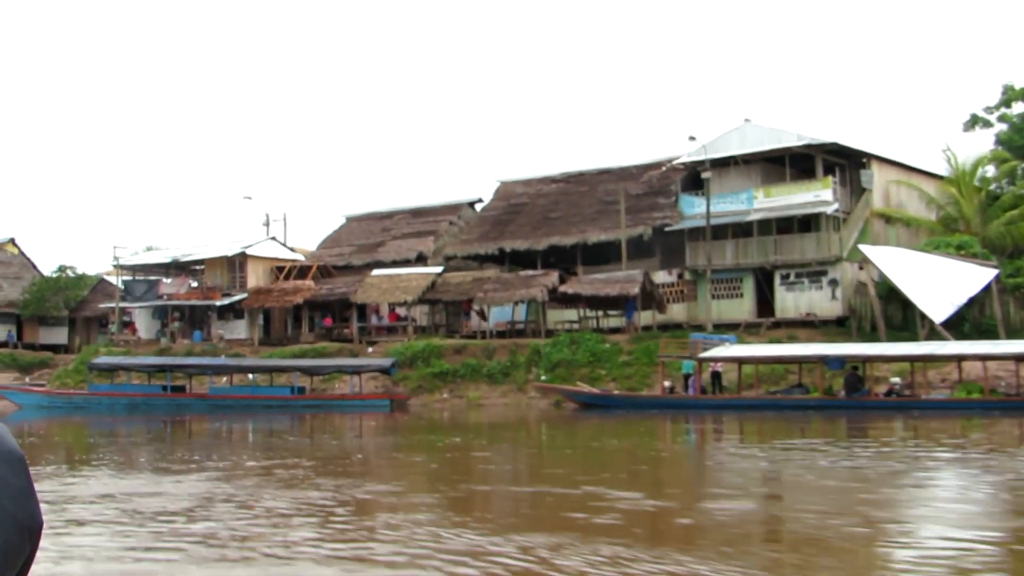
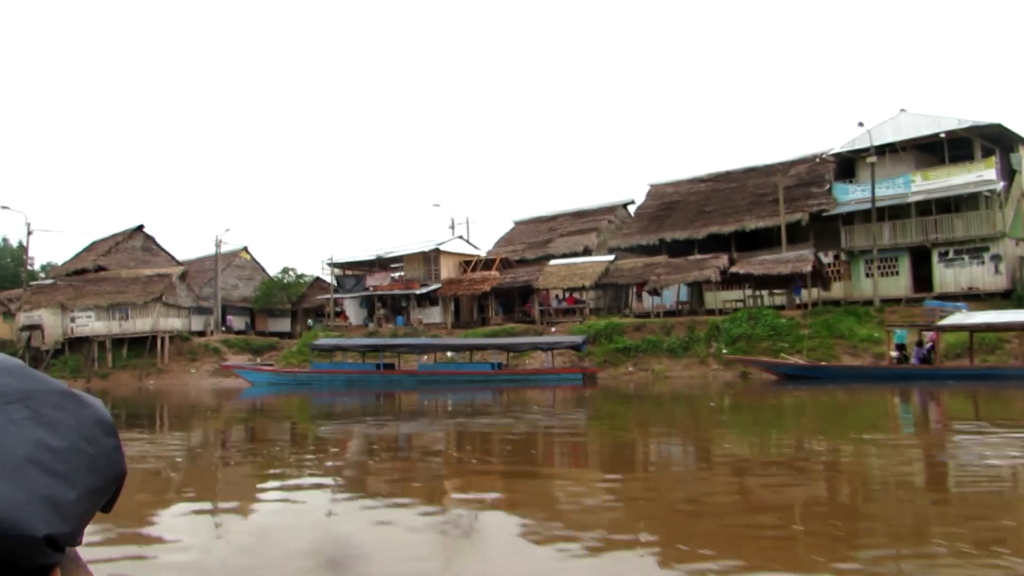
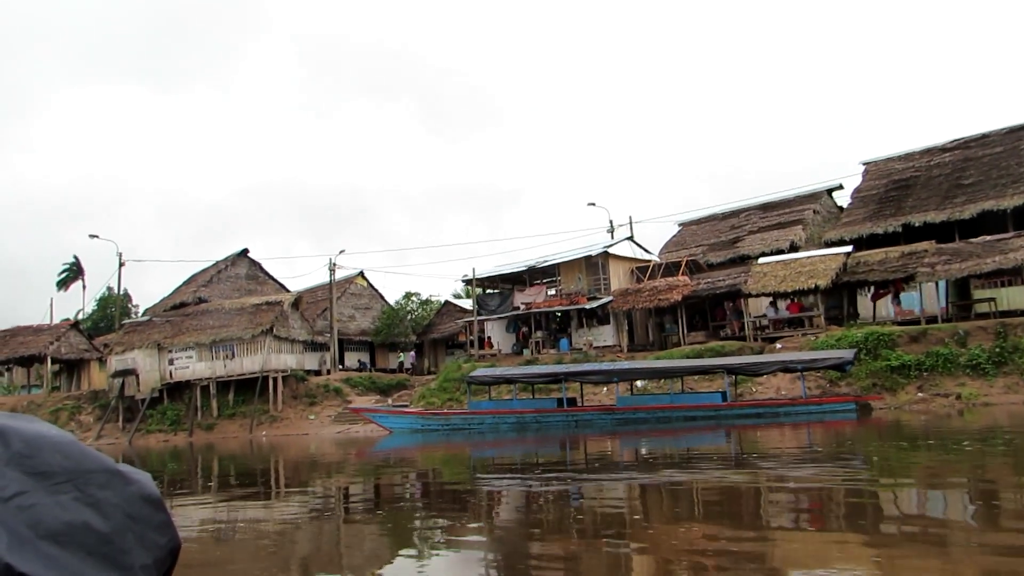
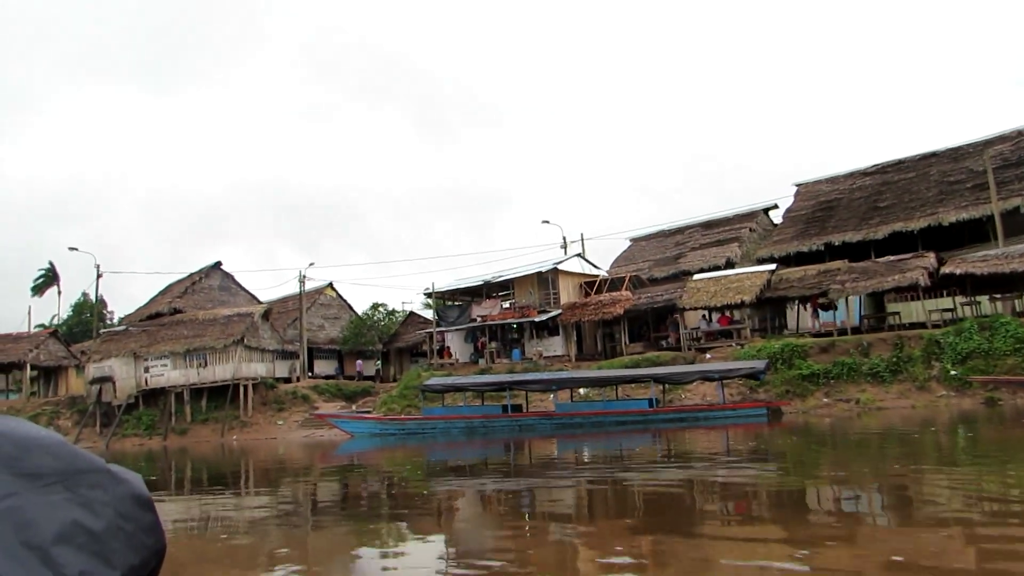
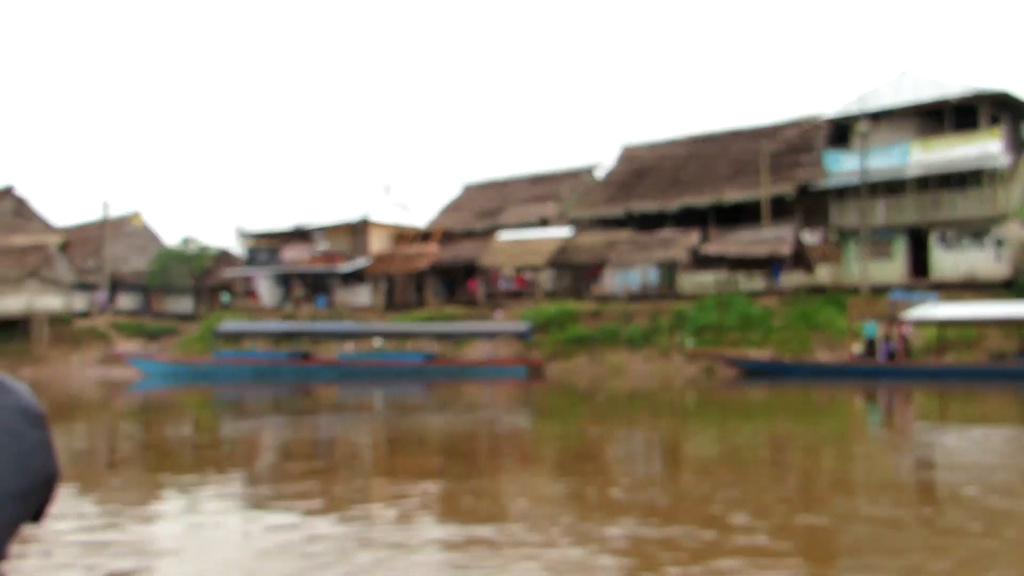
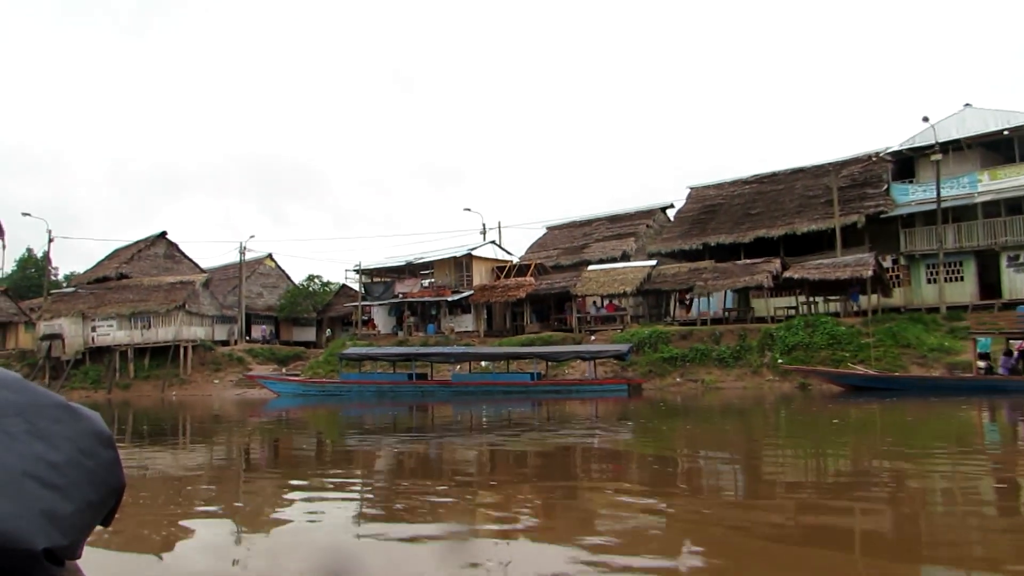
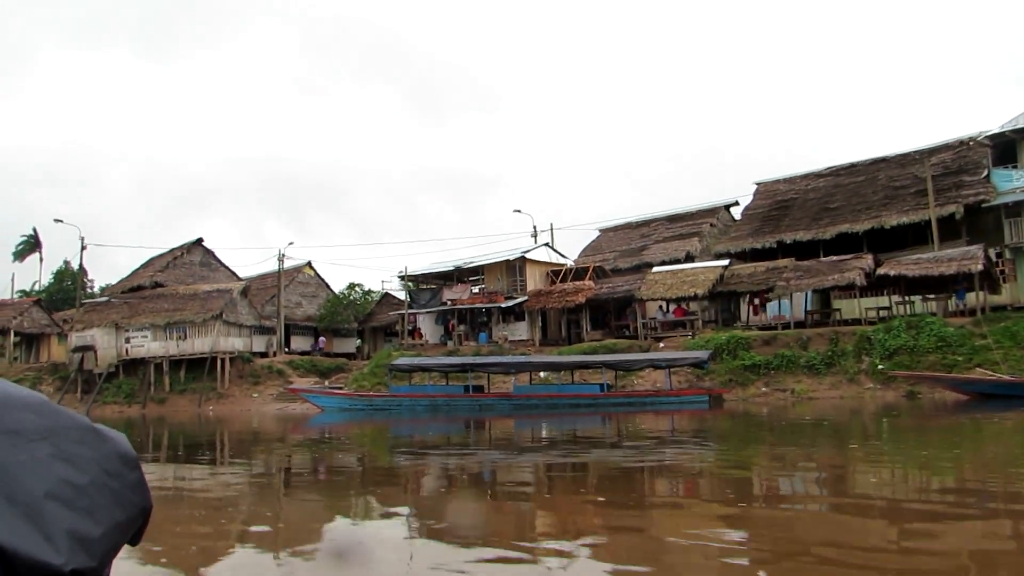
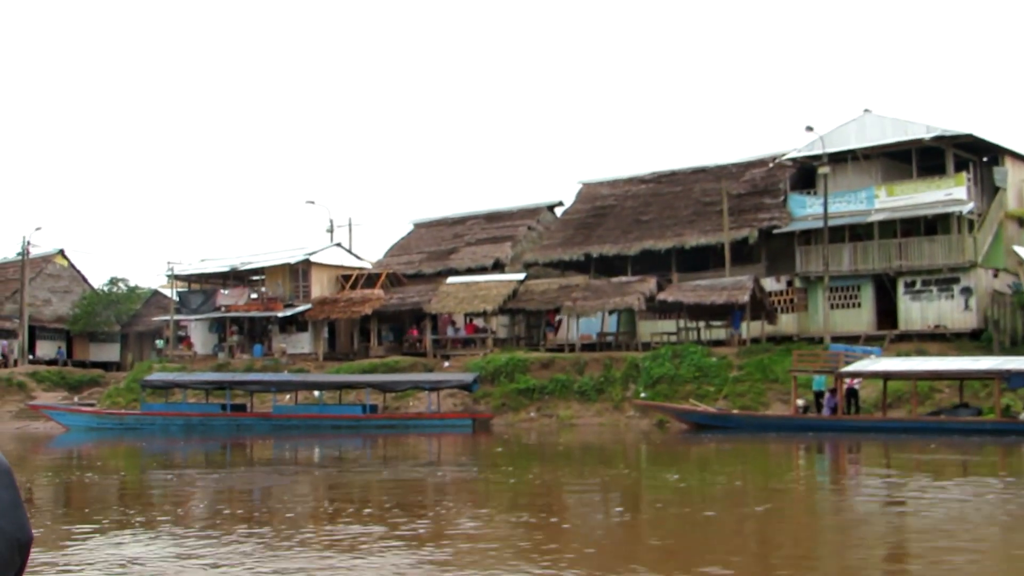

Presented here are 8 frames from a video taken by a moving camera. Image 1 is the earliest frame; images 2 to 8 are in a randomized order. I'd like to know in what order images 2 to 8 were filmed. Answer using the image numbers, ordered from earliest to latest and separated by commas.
8, 5, 2, 6, 7, 4, 3
